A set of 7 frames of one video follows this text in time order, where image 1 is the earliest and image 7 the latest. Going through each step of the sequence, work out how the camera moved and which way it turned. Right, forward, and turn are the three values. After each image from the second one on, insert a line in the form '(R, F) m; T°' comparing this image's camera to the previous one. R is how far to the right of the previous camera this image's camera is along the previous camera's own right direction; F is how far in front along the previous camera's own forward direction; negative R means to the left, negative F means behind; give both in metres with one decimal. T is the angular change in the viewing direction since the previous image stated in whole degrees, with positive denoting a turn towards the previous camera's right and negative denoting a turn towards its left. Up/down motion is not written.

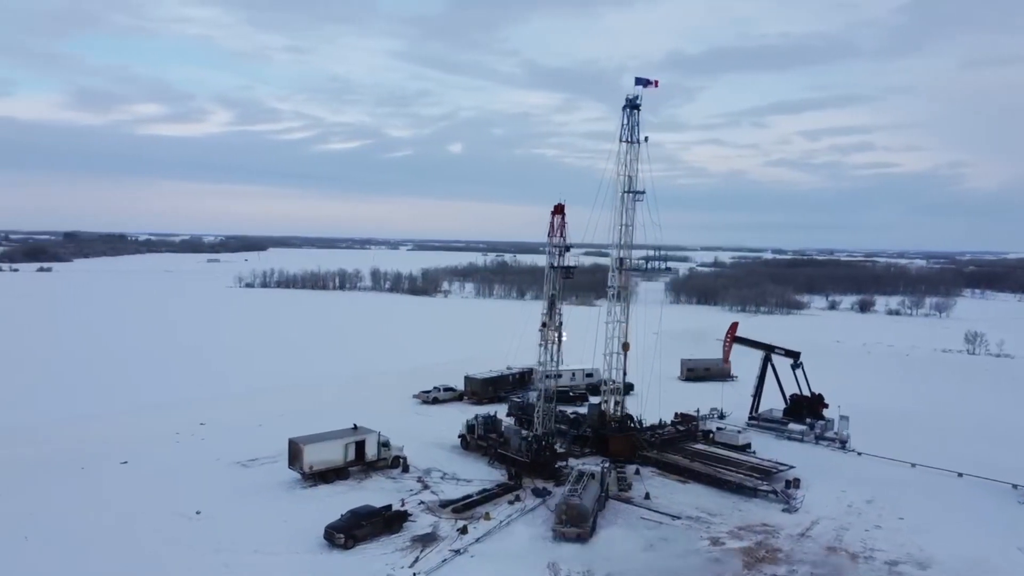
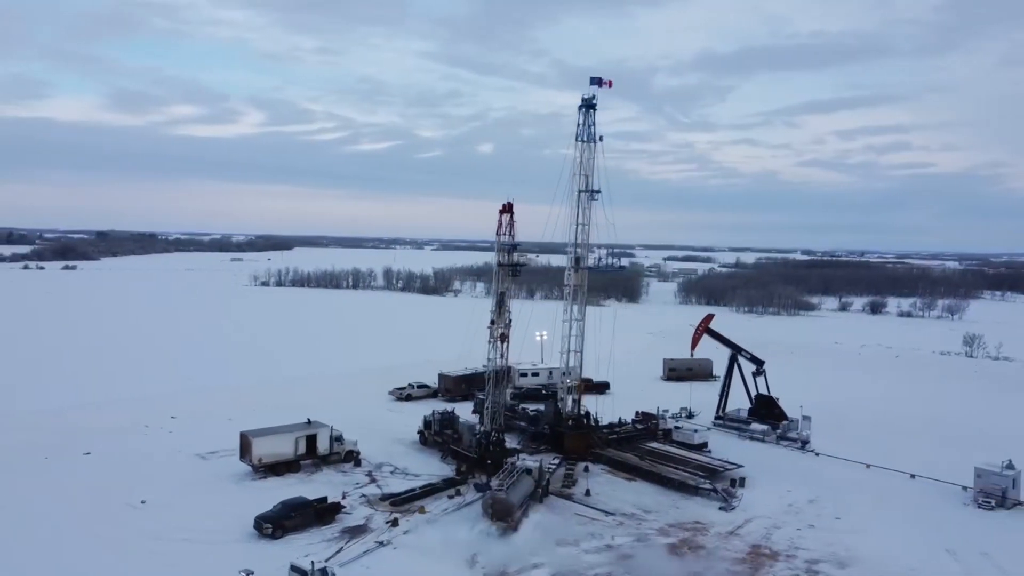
(+1.6, -0.2) m; -2°
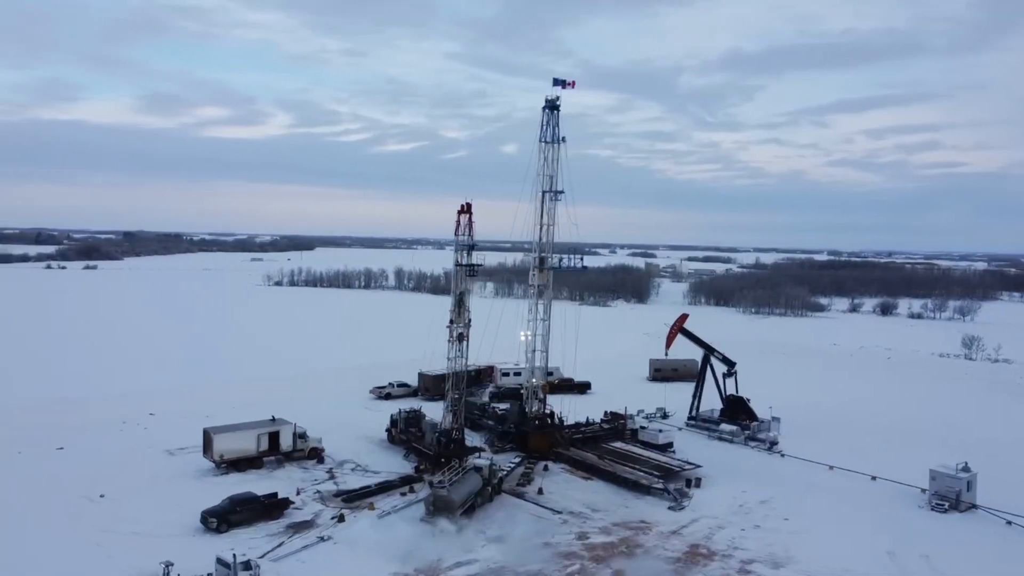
(+1.3, -0.1) m; -2°
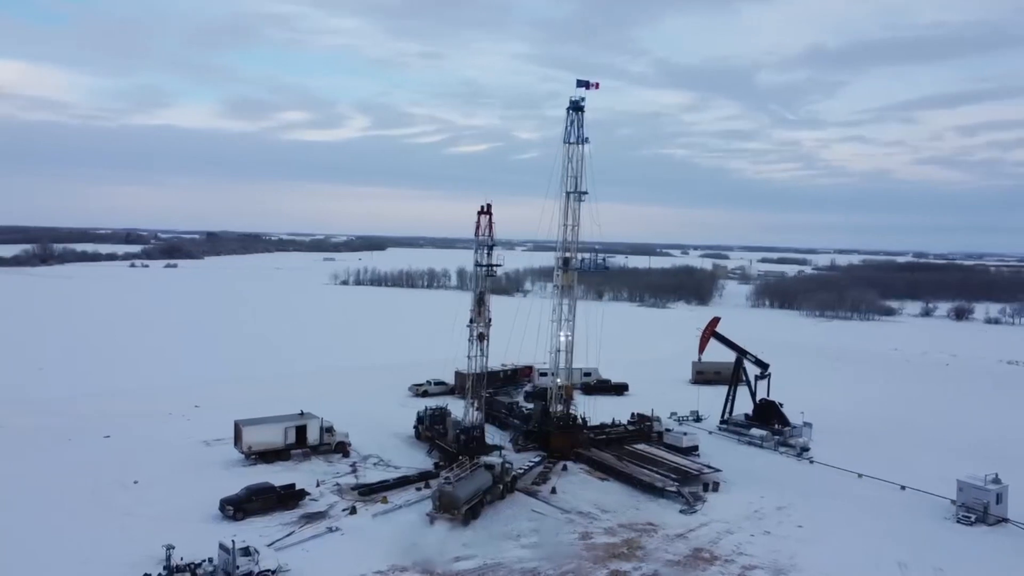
(+1.1, -0.1) m; -5°
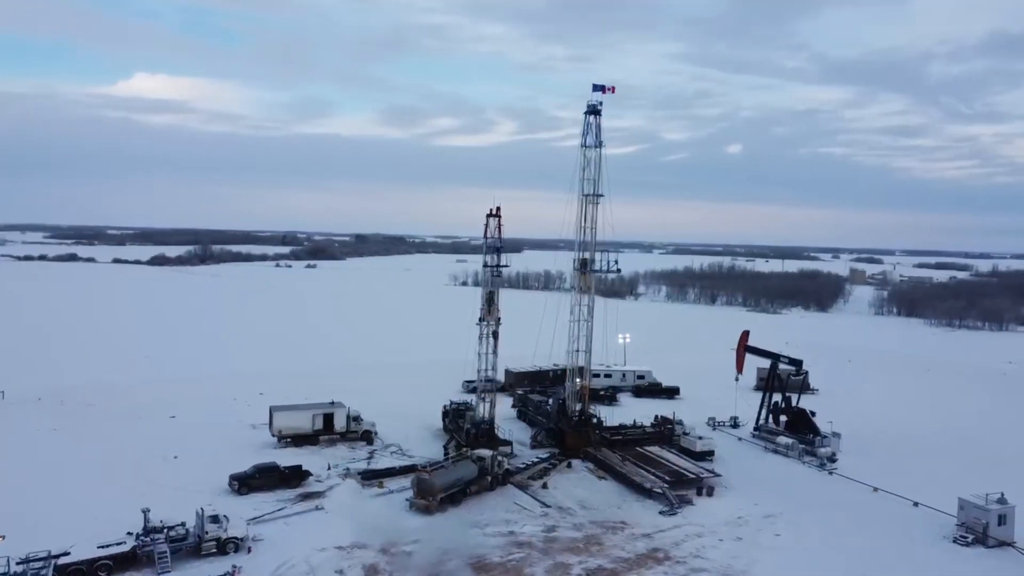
(+2.9, -0.3) m; -10°
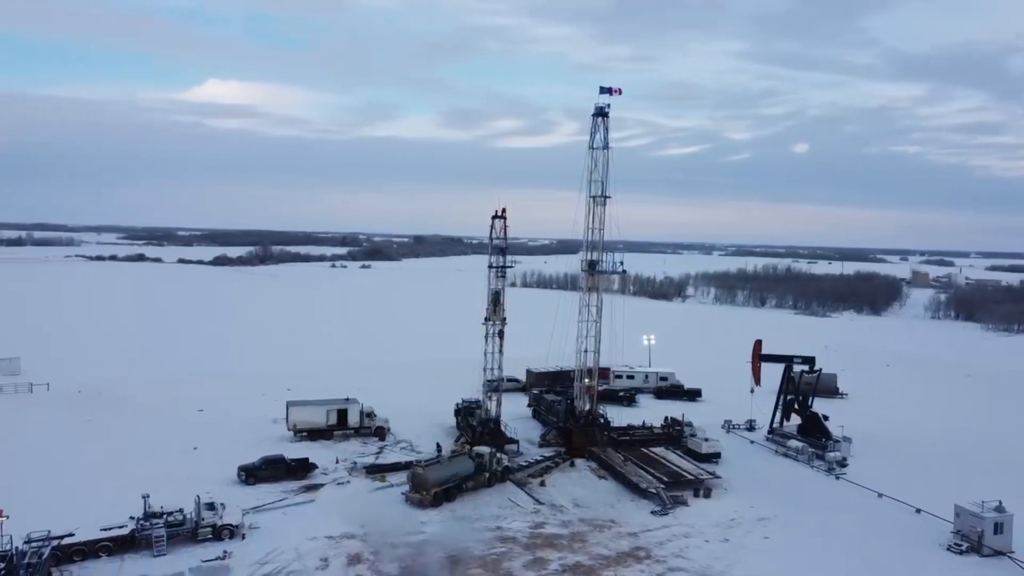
(+1.2, -0.2) m; -4°
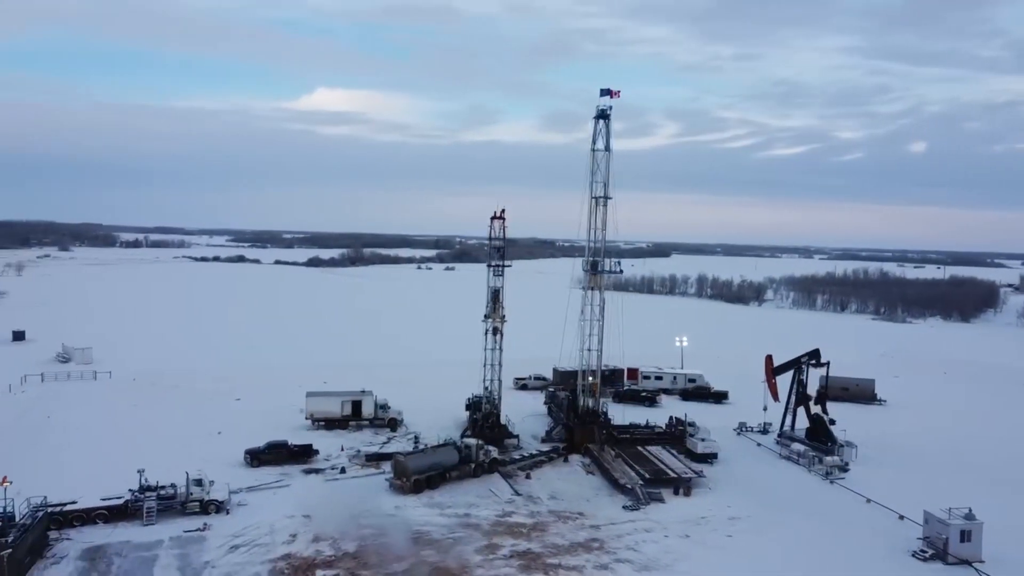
(+2.2, -0.4) m; -7°
